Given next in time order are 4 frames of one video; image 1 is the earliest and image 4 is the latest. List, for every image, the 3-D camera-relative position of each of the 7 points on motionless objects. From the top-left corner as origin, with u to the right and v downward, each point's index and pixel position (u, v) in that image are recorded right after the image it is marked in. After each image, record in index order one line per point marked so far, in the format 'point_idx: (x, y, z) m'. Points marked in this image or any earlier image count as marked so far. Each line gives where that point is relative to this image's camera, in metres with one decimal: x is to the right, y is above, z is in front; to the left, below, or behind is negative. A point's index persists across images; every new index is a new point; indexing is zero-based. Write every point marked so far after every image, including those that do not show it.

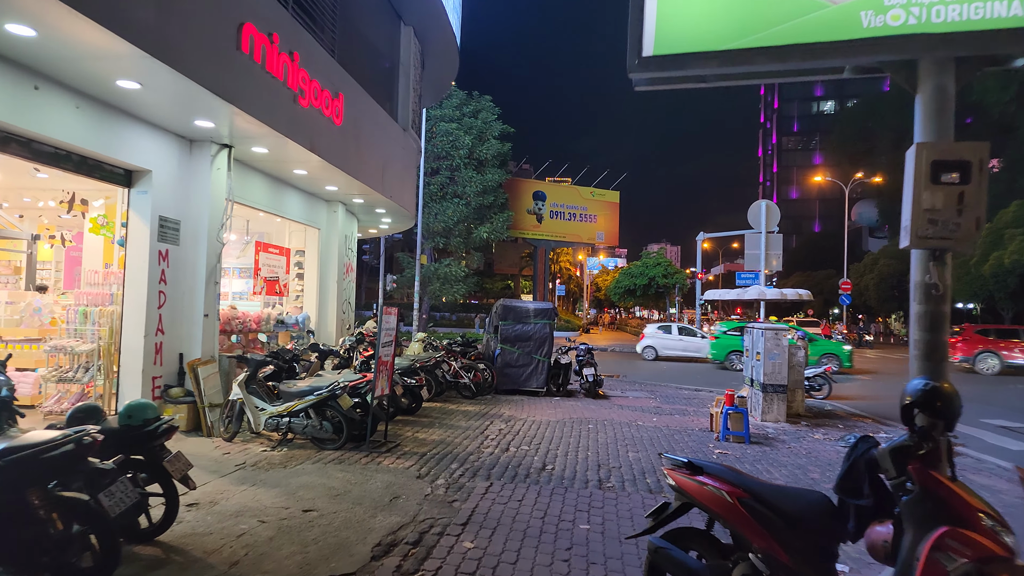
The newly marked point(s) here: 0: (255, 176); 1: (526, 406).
0: (-4.0, +1.8, +9.1) m
1: (+0.3, -2.3, +11.2) m
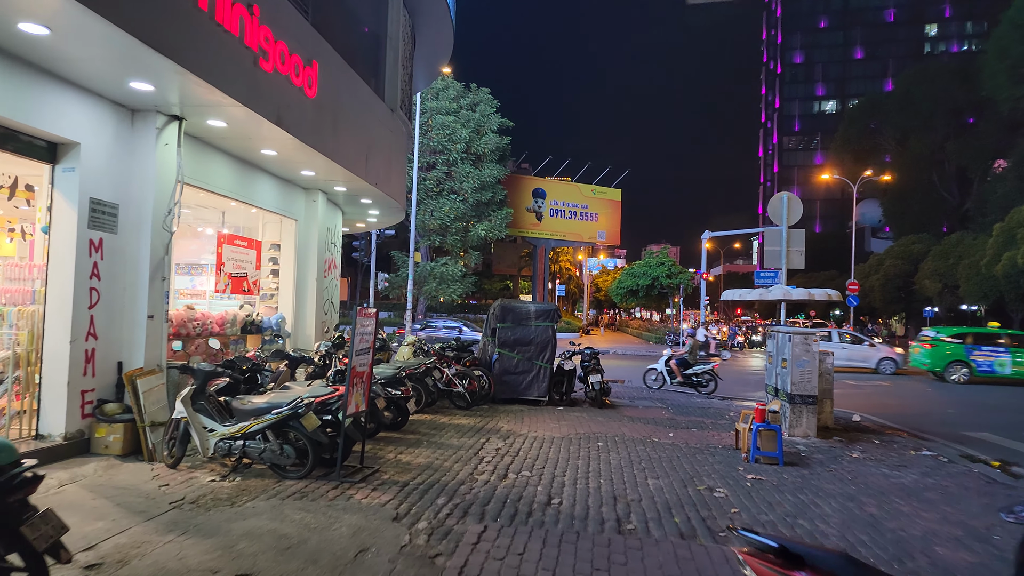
0: (-4.0, +1.8, +7.9) m
1: (+0.2, -2.3, +10.0) m
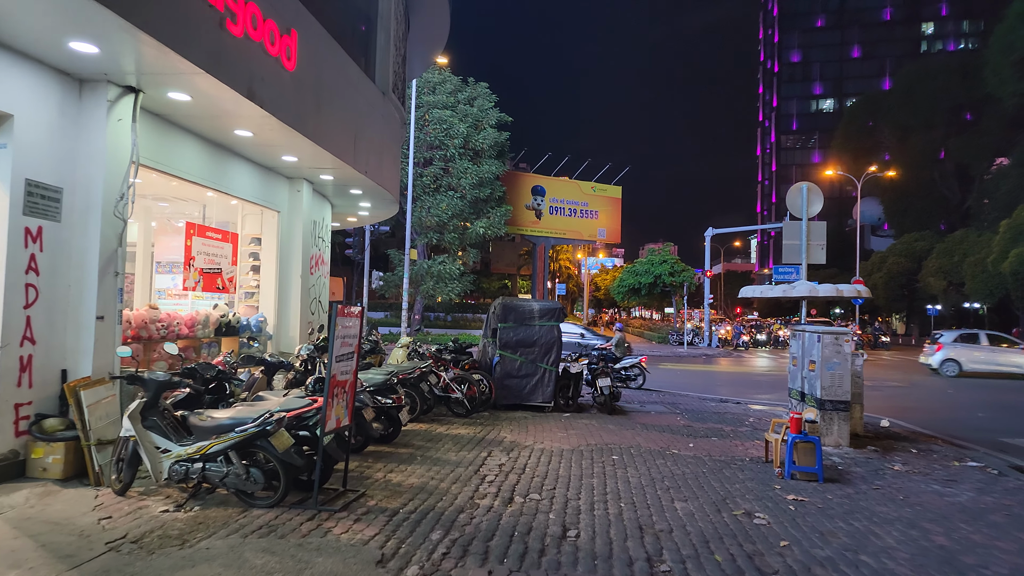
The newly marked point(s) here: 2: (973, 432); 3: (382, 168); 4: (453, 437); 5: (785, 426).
0: (-4.0, +1.8, +7.0) m
1: (+0.3, -2.2, +9.1) m
2: (+8.5, -2.7, +10.8) m
3: (-2.3, +2.1, +10.3) m
4: (-0.8, -2.1, +8.1) m
5: (+3.4, -1.7, +7.2) m
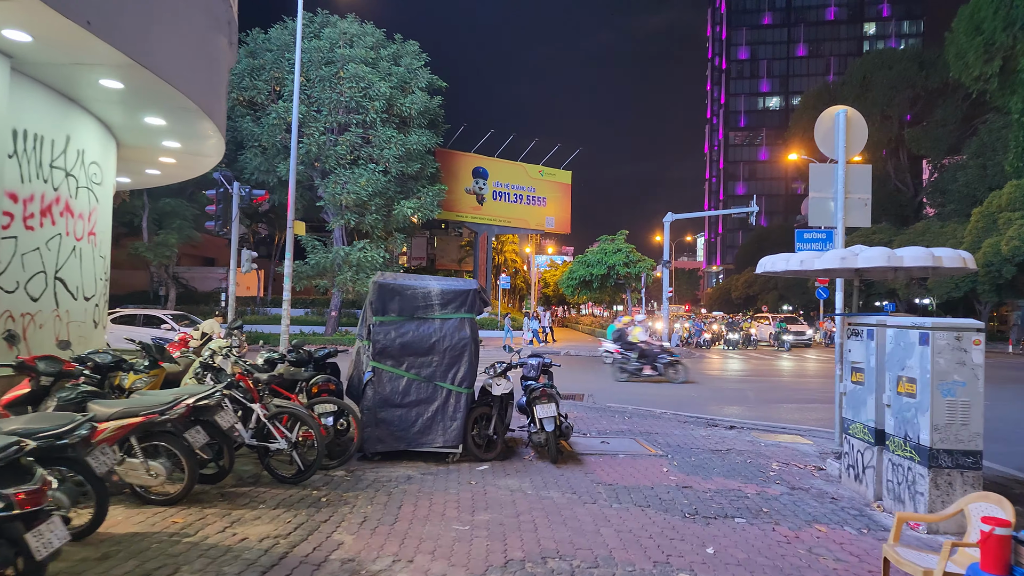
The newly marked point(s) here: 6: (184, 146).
0: (-5.0, +2.2, +2.4) m
1: (-0.9, -1.8, +4.8) m
2: (+7.2, -2.3, +7.2) m
3: (-3.6, +2.5, +5.8) m
4: (-1.9, -1.7, +3.7) m
5: (+2.3, -1.4, +3.1) m
6: (-4.6, +2.0, +8.3) m
